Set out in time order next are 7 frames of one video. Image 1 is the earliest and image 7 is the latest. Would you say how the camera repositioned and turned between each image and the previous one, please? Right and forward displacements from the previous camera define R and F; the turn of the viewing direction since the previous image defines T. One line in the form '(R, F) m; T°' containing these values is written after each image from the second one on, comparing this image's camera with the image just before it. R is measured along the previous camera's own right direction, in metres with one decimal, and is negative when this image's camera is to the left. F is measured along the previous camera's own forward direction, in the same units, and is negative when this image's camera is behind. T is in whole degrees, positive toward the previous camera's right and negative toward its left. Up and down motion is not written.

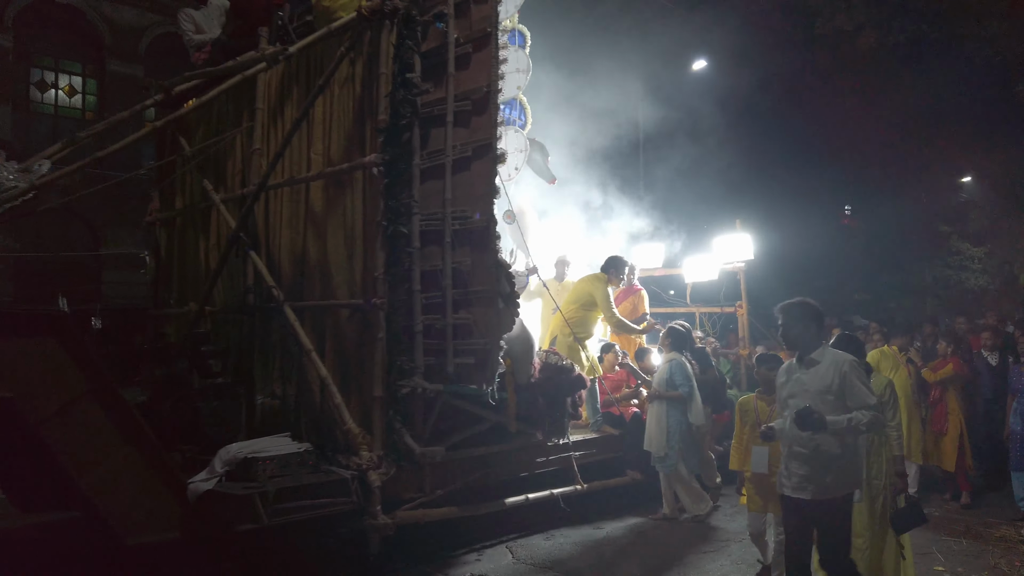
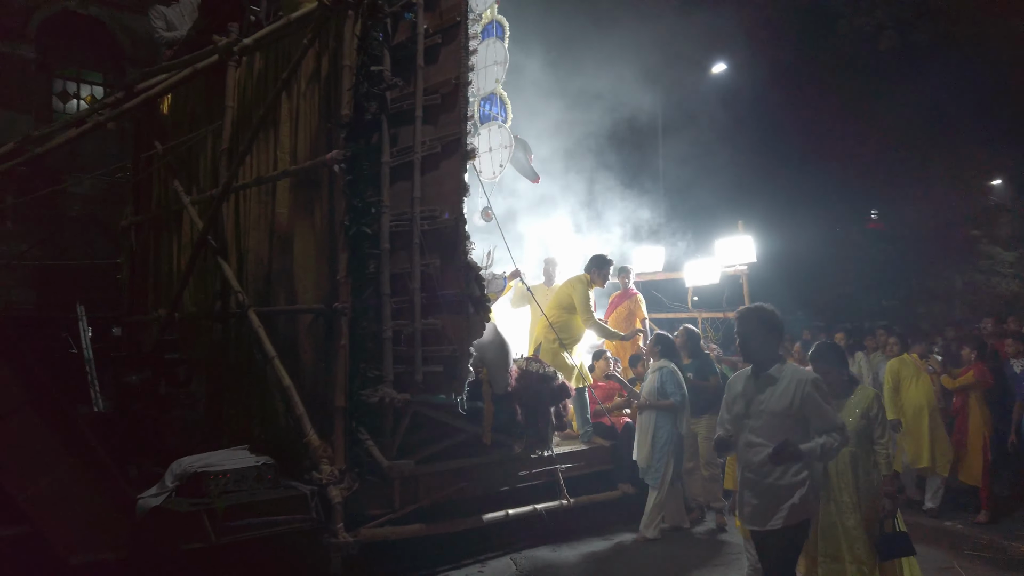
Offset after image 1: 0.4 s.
(+0.3, +0.3) m; -2°
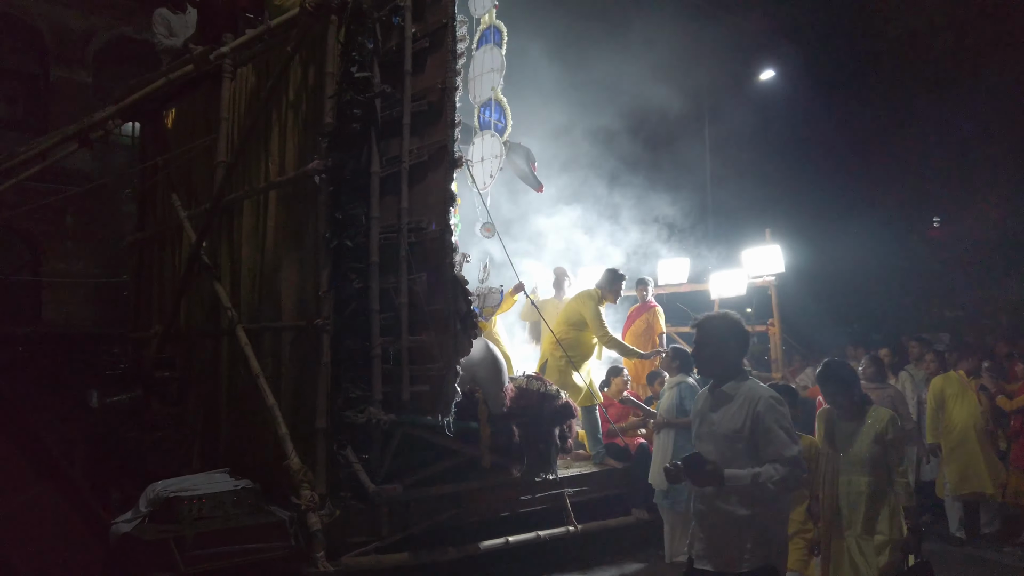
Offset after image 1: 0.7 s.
(+0.3, +0.3) m; -4°
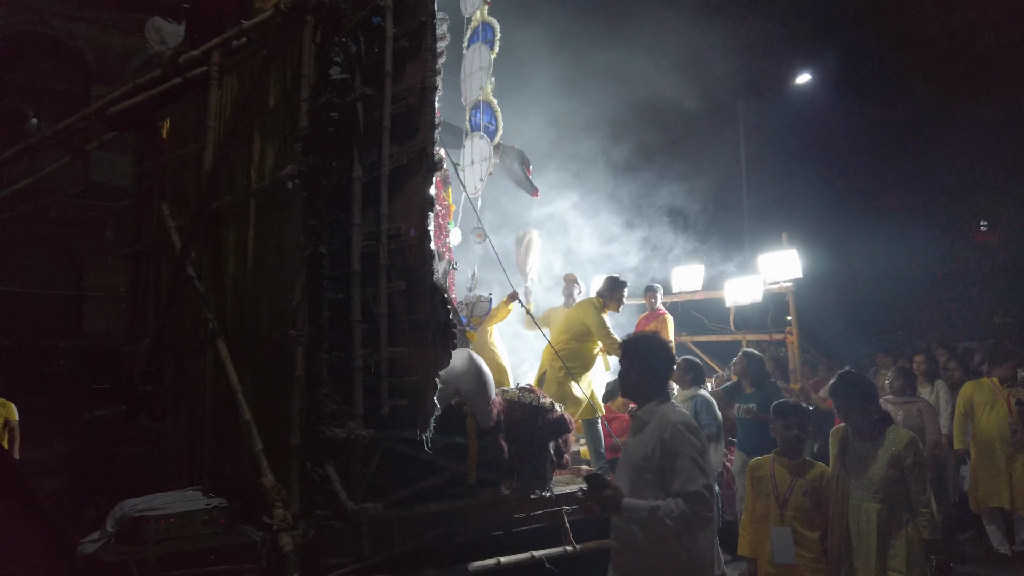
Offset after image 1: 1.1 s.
(+0.3, +0.2) m; -3°
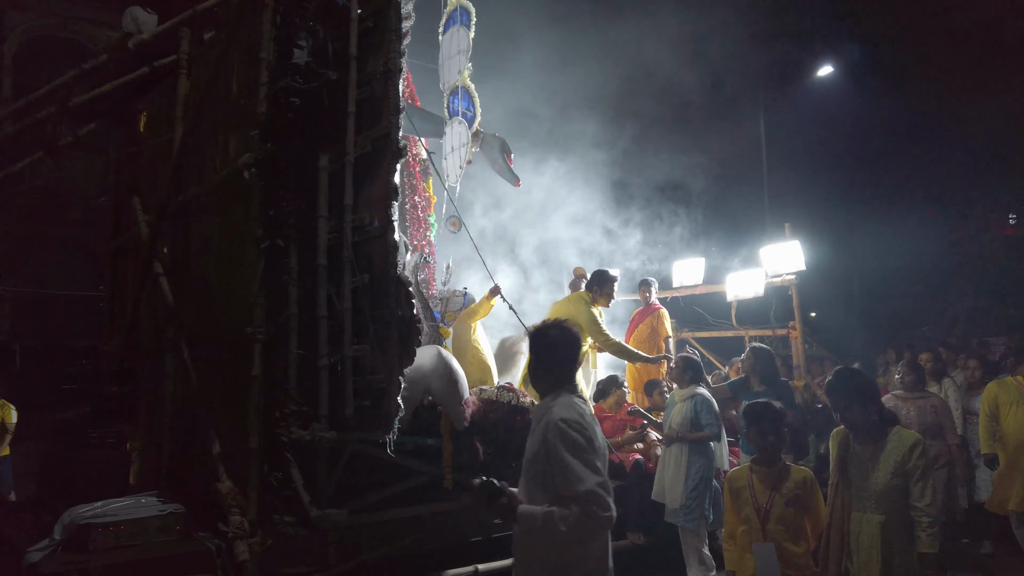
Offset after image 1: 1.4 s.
(+0.2, +0.2) m; -2°
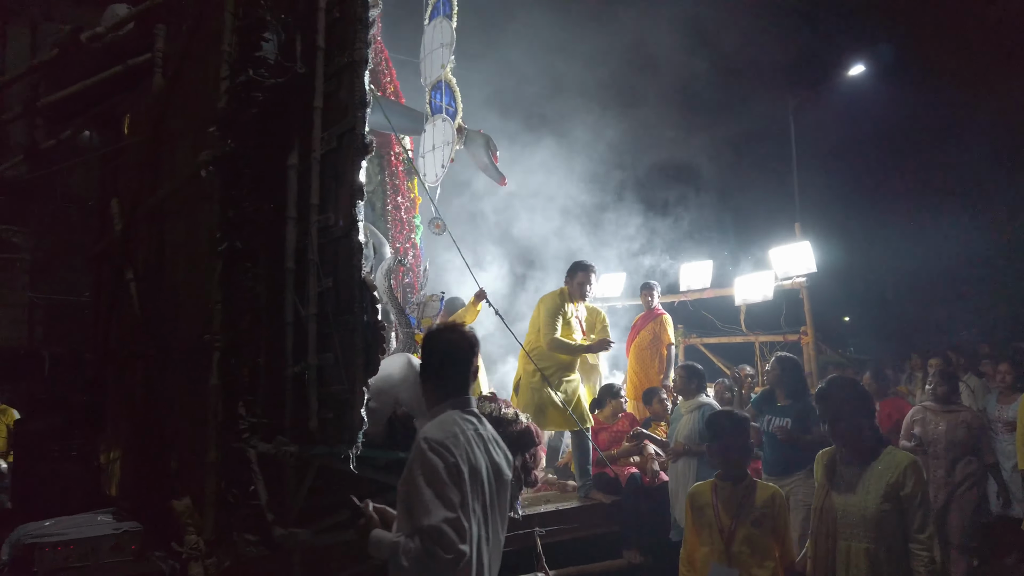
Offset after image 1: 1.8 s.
(+0.2, +0.2) m; -2°
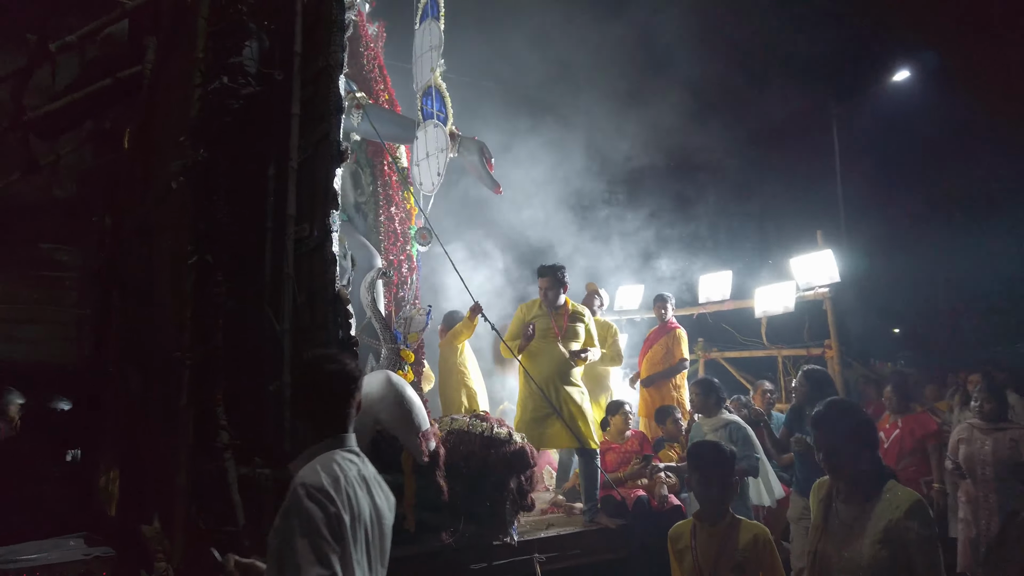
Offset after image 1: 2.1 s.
(+0.2, +0.2) m; -3°
